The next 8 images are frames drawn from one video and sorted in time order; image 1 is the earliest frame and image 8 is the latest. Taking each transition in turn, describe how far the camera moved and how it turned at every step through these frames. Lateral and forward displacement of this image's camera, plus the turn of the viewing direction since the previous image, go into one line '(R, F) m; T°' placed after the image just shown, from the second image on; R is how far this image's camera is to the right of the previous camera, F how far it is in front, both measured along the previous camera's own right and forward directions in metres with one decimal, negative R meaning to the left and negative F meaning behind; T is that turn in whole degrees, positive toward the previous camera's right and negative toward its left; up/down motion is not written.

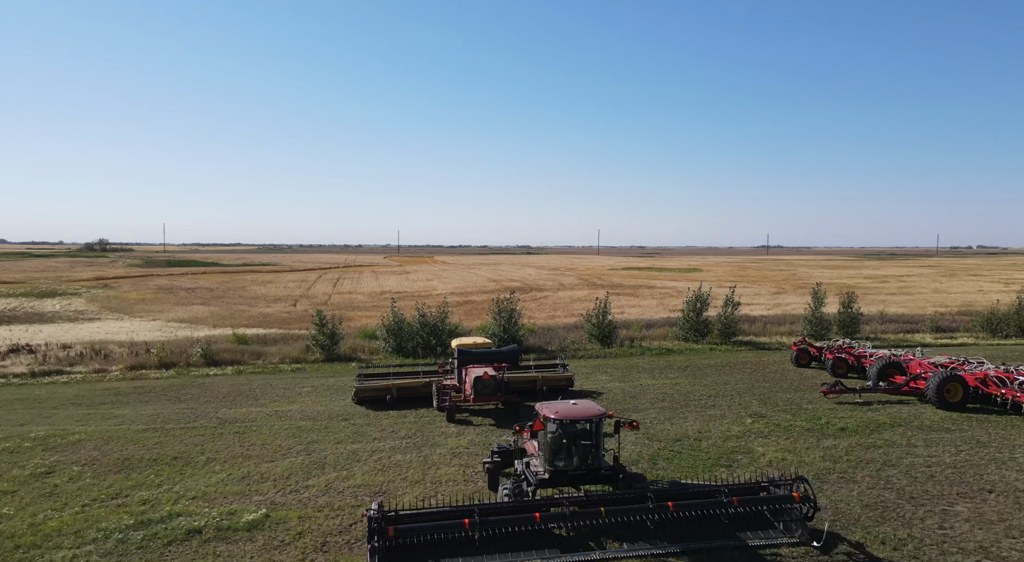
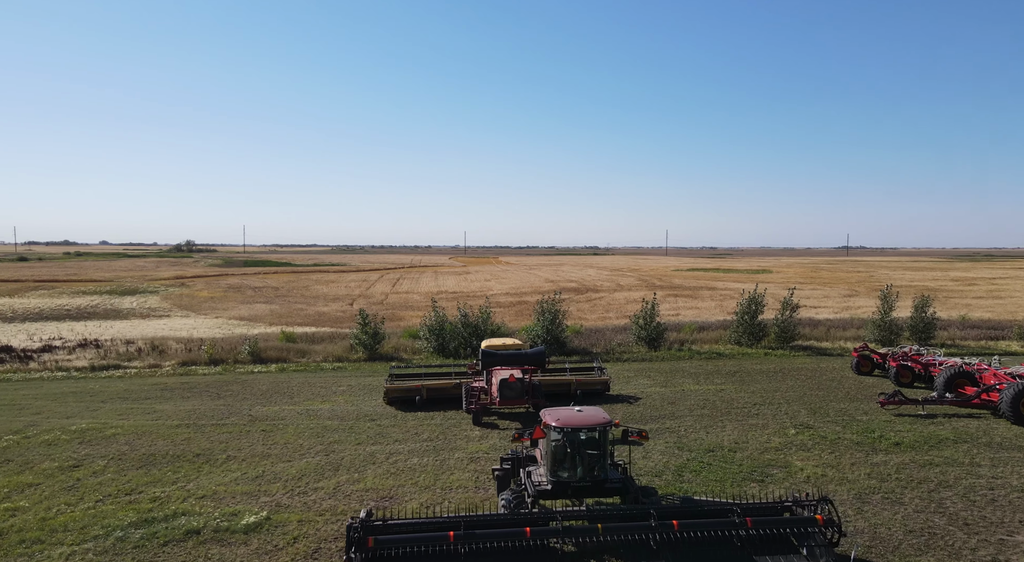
(+0.9, +0.5) m; -6°
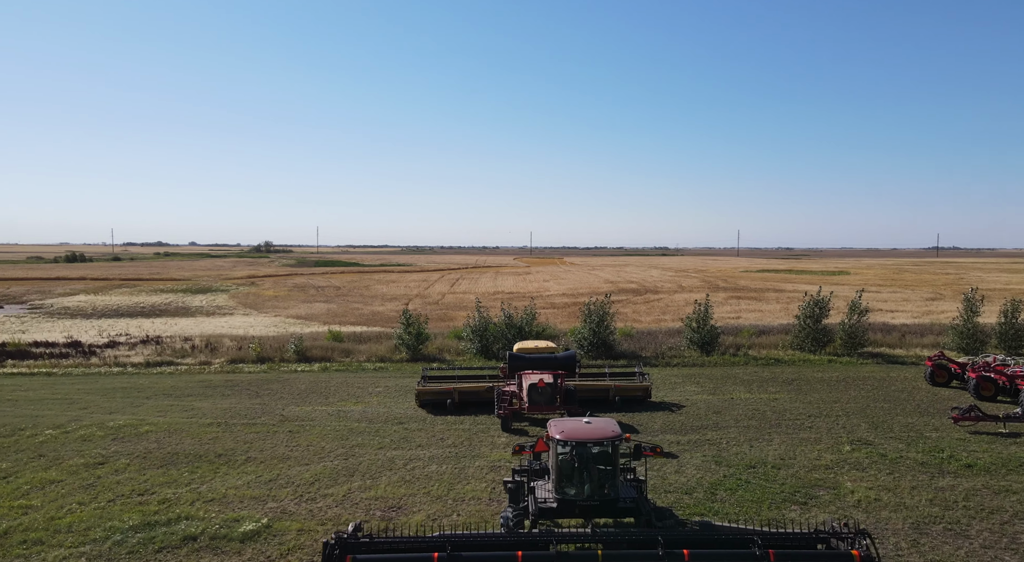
(+0.8, +0.7) m; -6°
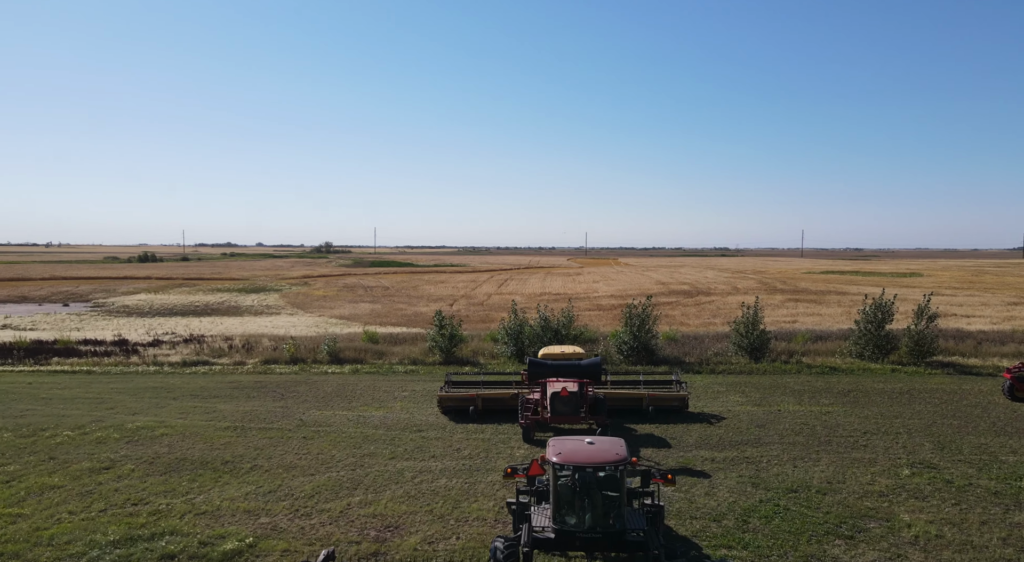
(+0.7, +0.9) m; -5°
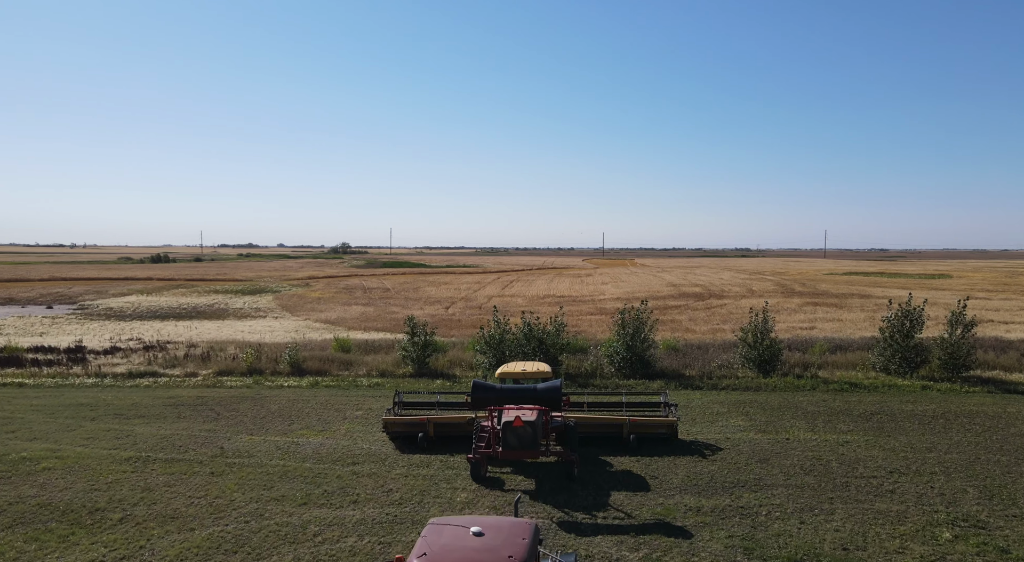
(+1.3, +2.5) m; -2°
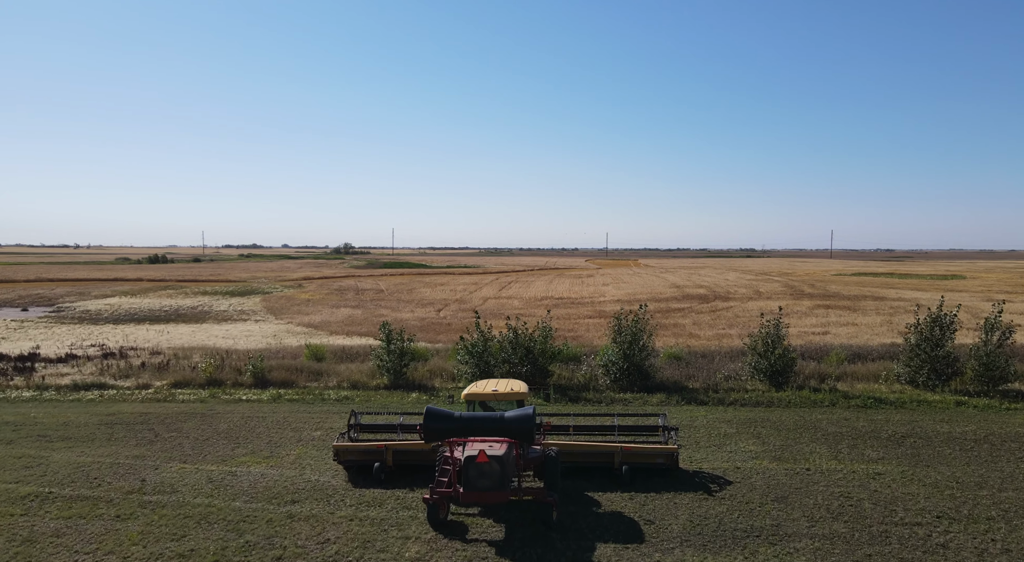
(+0.6, +2.0) m; 0°
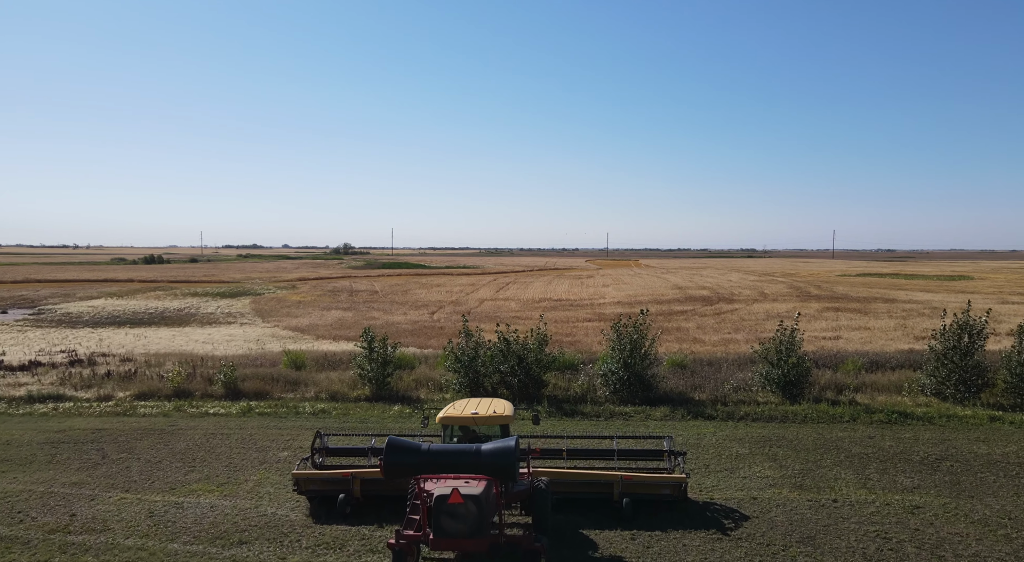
(+0.2, +1.5) m; 0°
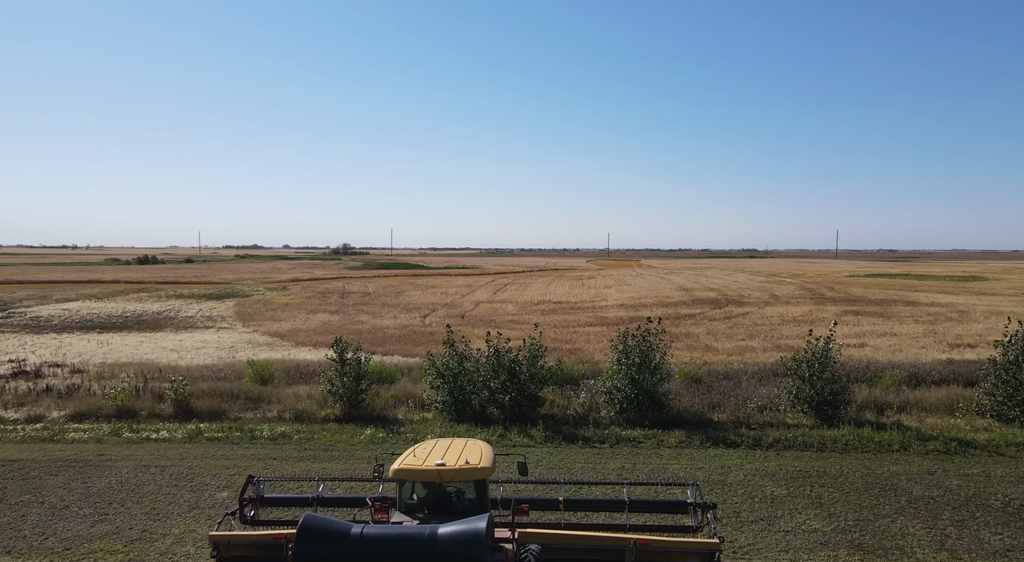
(+0.2, +2.3) m; 0°
